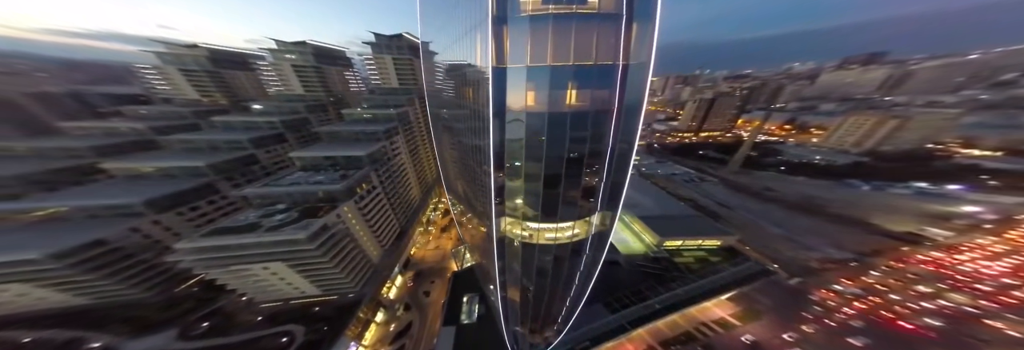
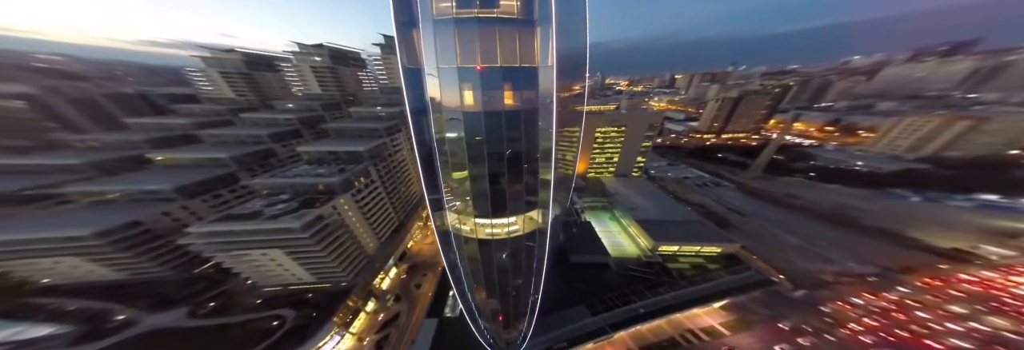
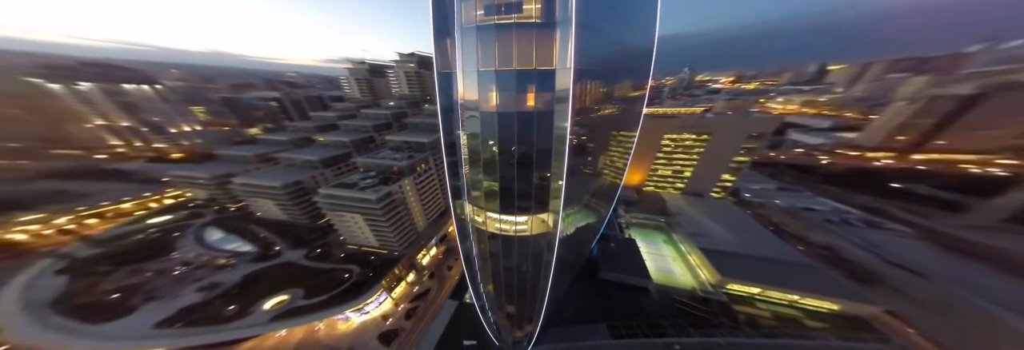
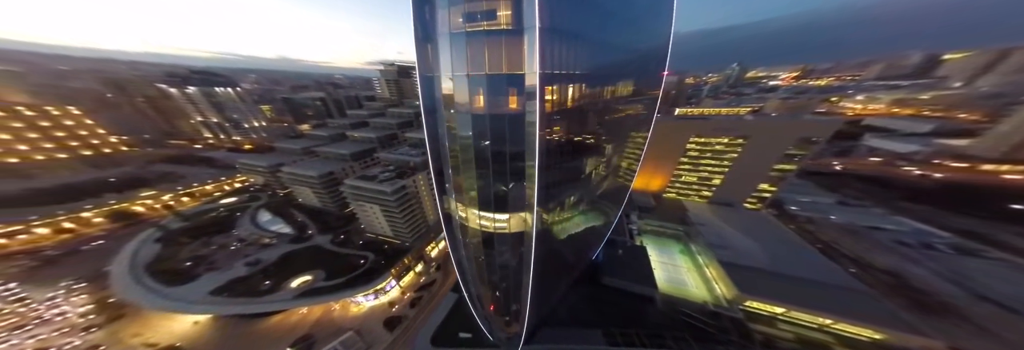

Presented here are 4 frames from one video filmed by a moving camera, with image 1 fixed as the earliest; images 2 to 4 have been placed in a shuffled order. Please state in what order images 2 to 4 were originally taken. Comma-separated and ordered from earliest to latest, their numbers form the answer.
2, 3, 4
